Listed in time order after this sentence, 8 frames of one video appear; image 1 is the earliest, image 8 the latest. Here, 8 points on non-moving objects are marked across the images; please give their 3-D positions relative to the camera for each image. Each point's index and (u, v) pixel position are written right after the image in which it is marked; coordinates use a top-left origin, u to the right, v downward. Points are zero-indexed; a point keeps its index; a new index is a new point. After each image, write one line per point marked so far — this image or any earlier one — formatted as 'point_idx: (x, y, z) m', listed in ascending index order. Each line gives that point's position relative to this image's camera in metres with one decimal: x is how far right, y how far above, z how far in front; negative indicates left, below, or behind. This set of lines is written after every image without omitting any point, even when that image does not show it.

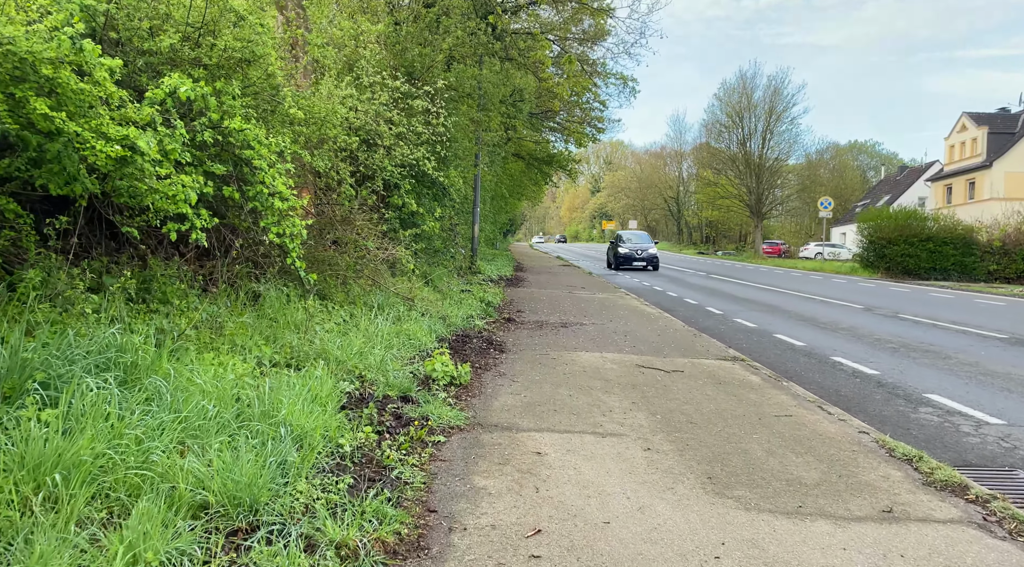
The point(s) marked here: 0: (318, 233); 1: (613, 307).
0: (-2.2, +0.6, +8.8) m
1: (+1.9, -0.4, +15.0) m
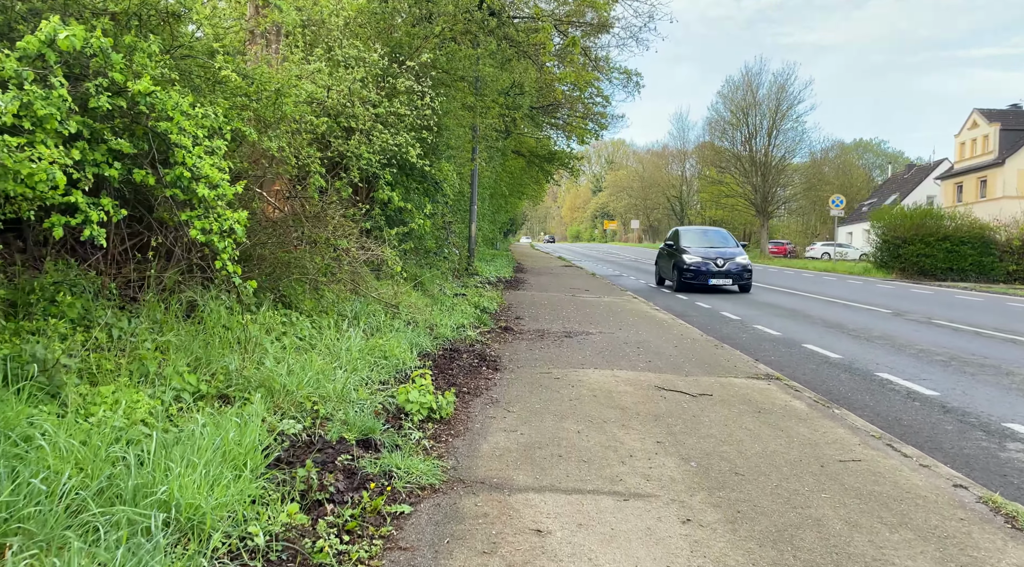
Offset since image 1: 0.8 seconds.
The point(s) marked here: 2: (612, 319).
0: (-2.2, +0.5, +7.6) m
1: (+1.9, -0.5, +13.8) m
2: (+1.6, -0.6, +12.3) m
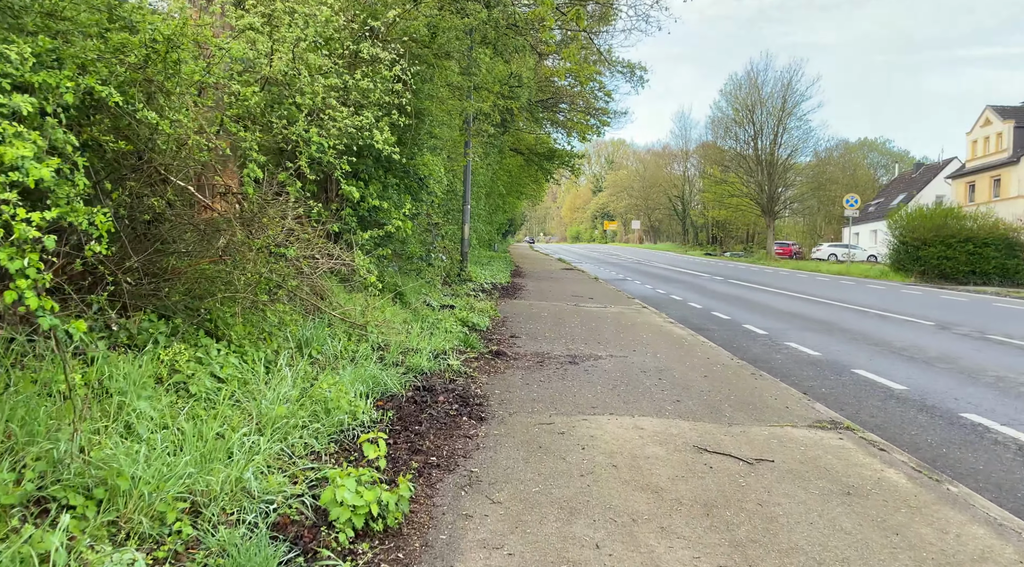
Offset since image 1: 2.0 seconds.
0: (-2.3, +0.4, +5.9) m
1: (+1.8, -0.7, +12.0) m
2: (+1.5, -0.7, +10.6) m
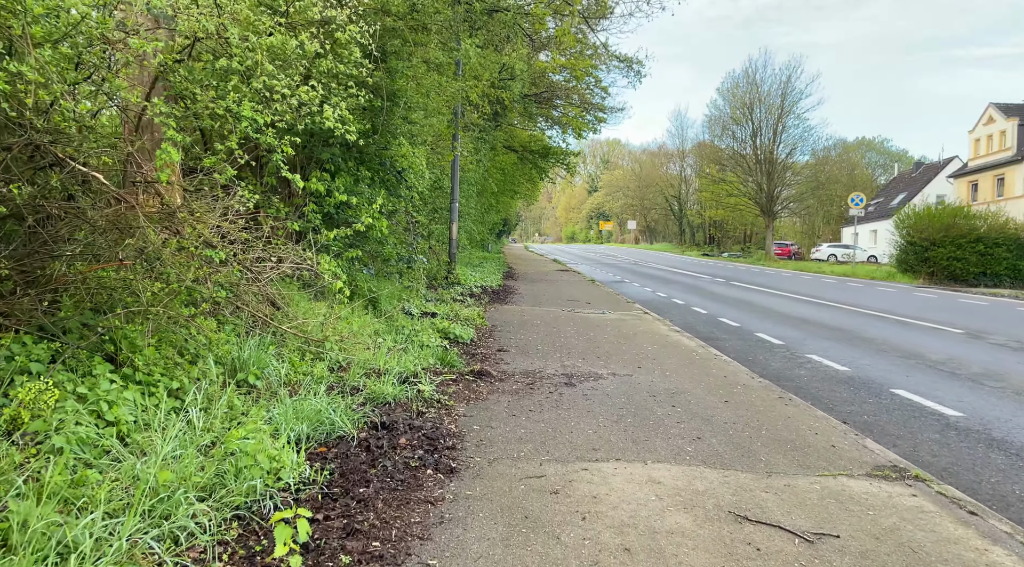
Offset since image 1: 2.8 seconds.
0: (-2.4, +0.3, +4.6) m
1: (+1.7, -0.7, +10.8) m
2: (+1.4, -0.8, +9.4) m
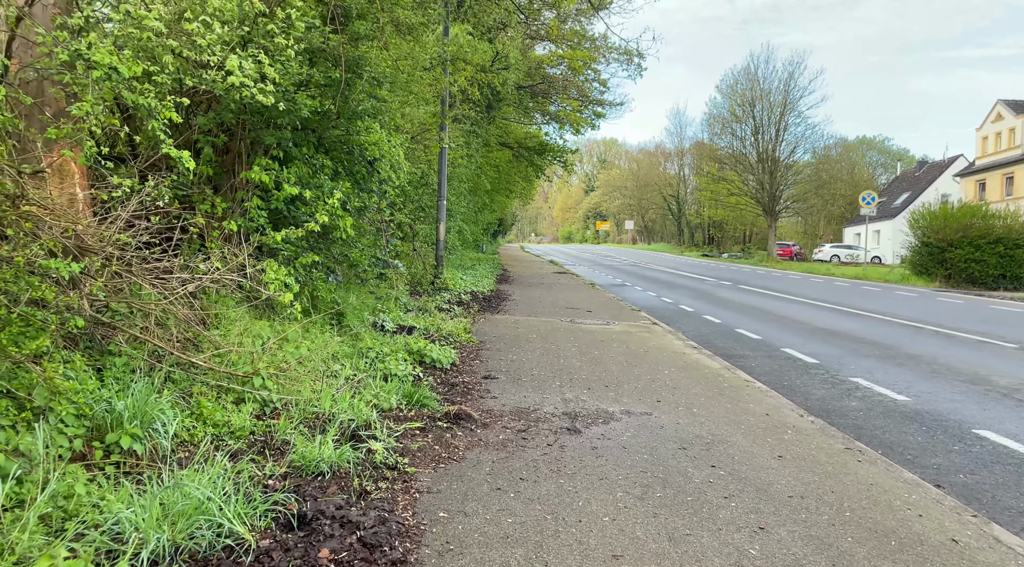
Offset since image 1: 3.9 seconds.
0: (-2.5, +0.2, +3.1) m
1: (+1.6, -0.8, +9.3) m
2: (+1.3, -0.9, +7.8) m
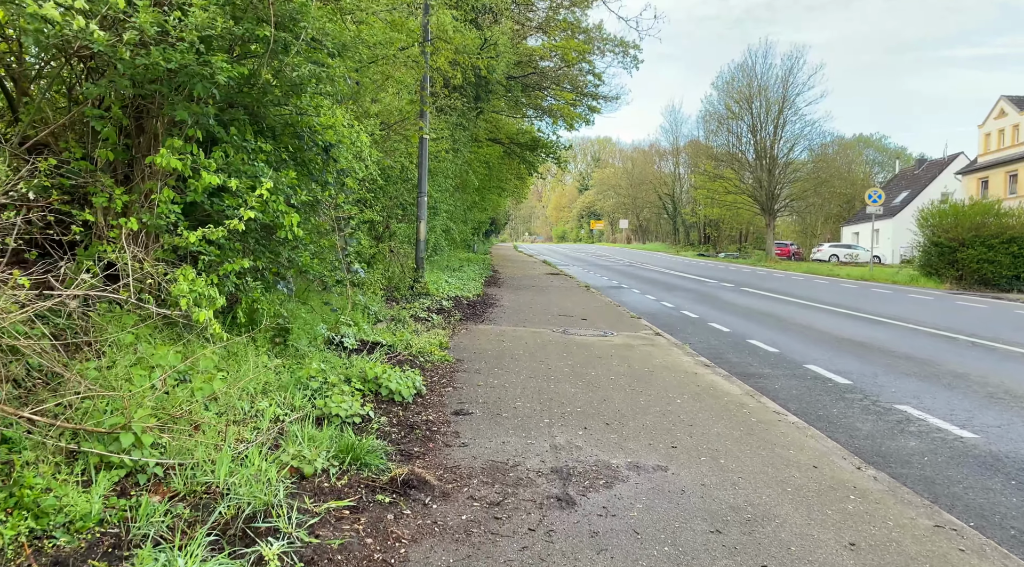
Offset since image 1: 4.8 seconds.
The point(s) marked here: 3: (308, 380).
0: (-2.6, +0.1, +1.6) m
1: (+1.4, -0.9, +7.9) m
2: (+1.1, -1.0, +6.4) m
3: (-1.5, -0.7, +5.6) m
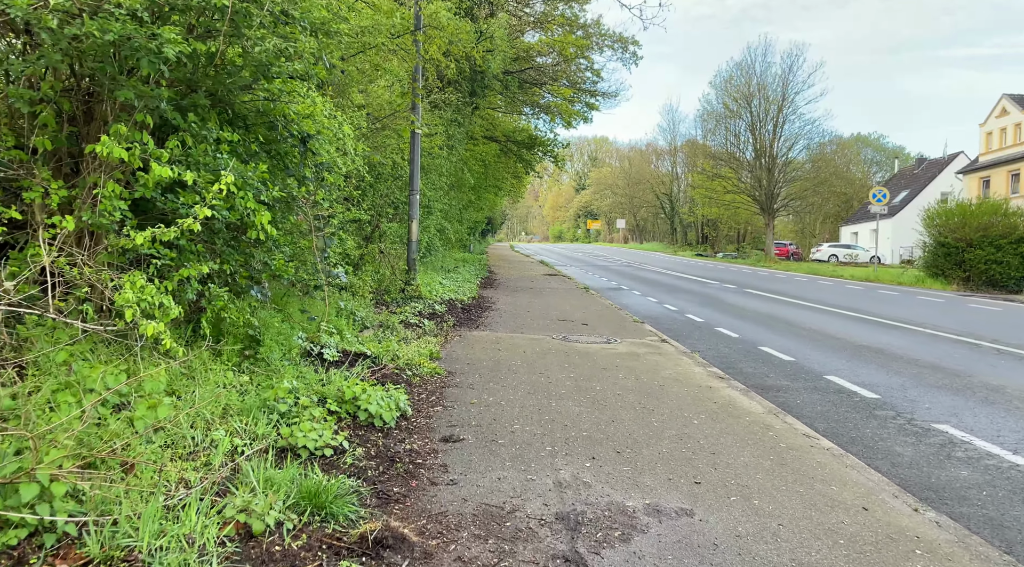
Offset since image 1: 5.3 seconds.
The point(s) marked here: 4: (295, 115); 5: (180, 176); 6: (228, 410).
0: (-2.6, 0.0, +0.9) m
1: (+1.3, -1.0, +7.2) m
2: (+1.1, -1.0, +5.7) m
3: (-1.5, -0.8, +4.9) m
4: (-1.7, +1.3, +6.3) m
5: (-2.2, +0.7, +5.1) m
6: (-1.7, -0.8, +4.6) m
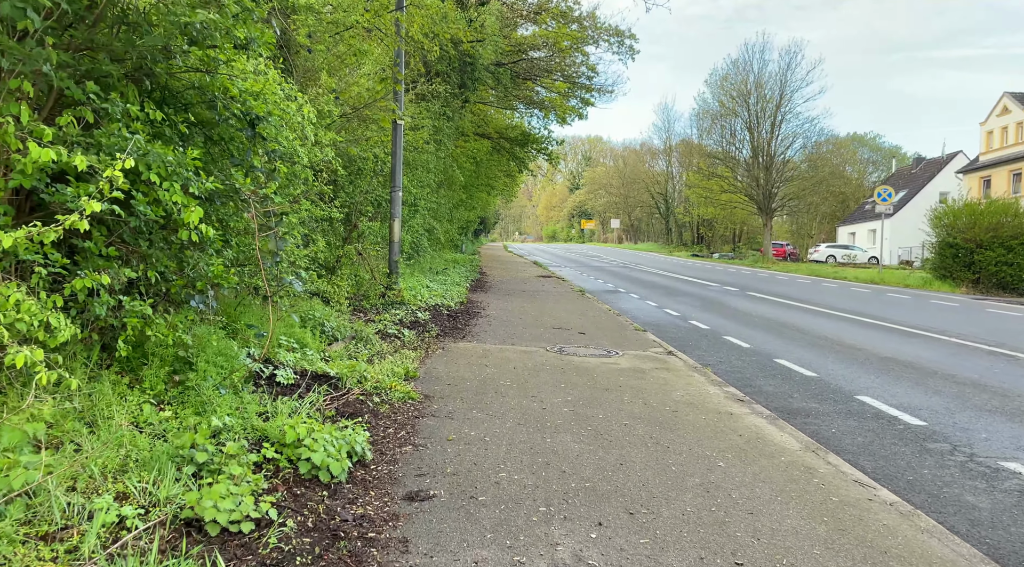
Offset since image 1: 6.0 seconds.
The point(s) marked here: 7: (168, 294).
0: (-2.7, 0.0, -0.2) m
1: (+1.2, -1.0, +6.1) m
2: (+1.0, -1.1, +4.7) m
3: (-1.6, -0.8, +3.8) m
4: (-1.8, +1.3, +5.3) m
5: (-2.2, +0.6, +4.0) m
6: (-1.8, -0.8, +3.5) m
7: (-2.3, -0.1, +5.3) m
